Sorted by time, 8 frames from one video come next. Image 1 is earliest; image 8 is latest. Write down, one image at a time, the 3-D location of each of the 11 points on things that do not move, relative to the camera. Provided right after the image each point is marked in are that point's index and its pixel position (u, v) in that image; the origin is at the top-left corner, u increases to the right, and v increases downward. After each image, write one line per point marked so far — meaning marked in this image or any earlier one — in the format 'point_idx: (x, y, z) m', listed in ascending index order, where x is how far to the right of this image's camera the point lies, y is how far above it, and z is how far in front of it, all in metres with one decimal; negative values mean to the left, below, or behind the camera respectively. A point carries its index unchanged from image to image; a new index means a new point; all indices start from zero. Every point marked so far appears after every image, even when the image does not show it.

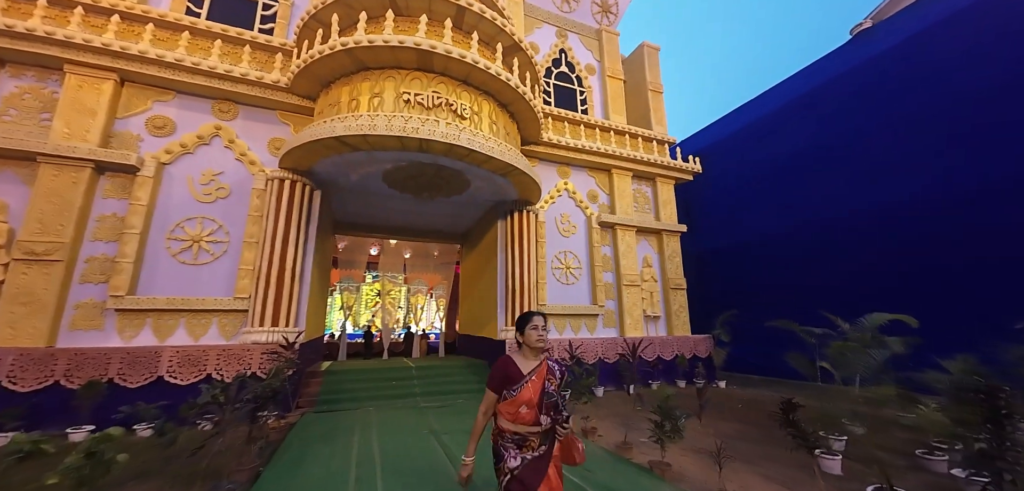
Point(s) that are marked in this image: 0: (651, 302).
0: (+2.2, -0.9, +5.7) m
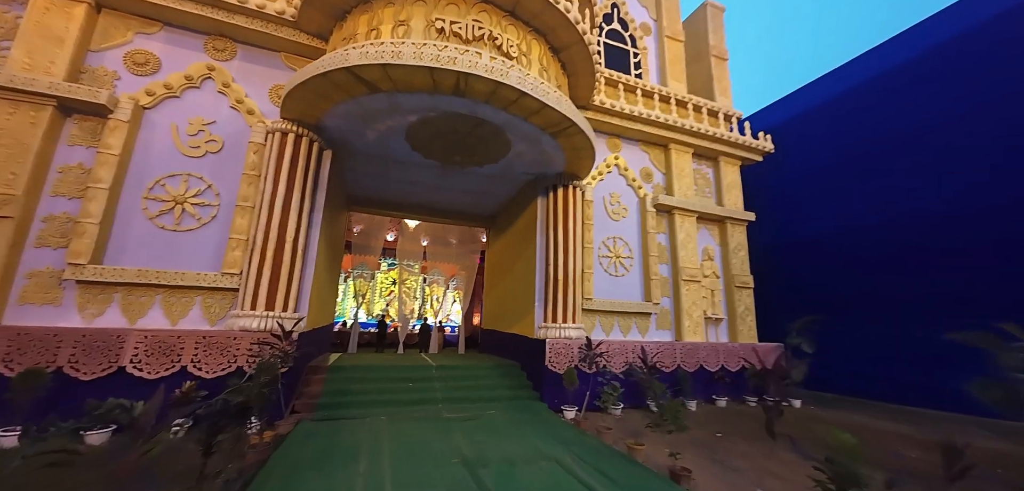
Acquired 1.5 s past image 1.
0: (+2.7, -0.8, +4.8) m
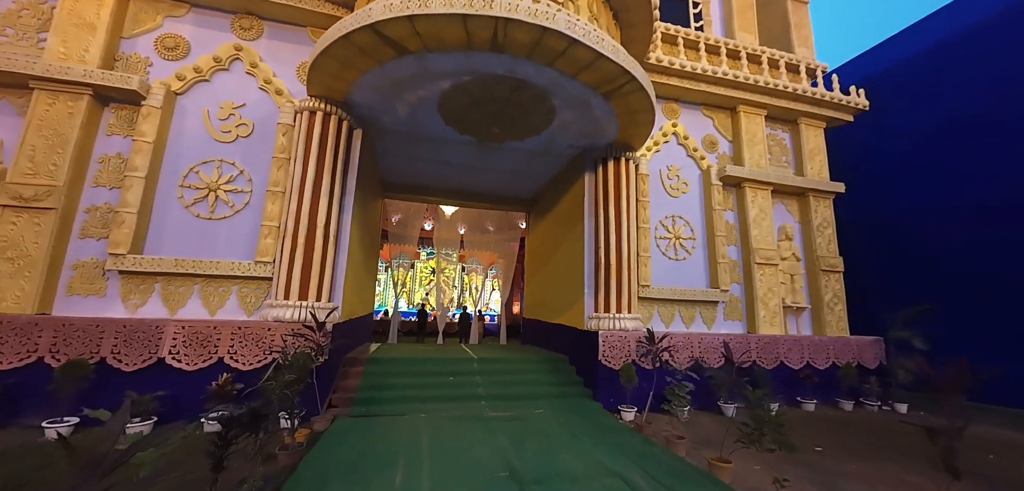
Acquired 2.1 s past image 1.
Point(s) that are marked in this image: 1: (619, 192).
0: (+3.3, -0.5, +4.2) m
1: (+1.1, +0.5, +3.7) m
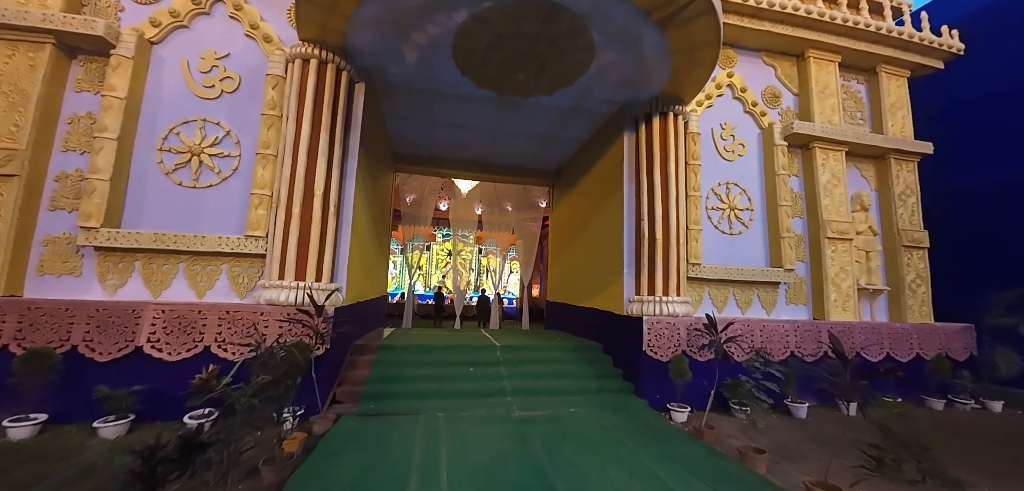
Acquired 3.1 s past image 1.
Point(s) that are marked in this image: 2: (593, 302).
0: (+3.5, -0.2, +3.6) m
1: (+1.3, +0.8, +3.1) m
2: (+0.8, -0.6, +3.6) m
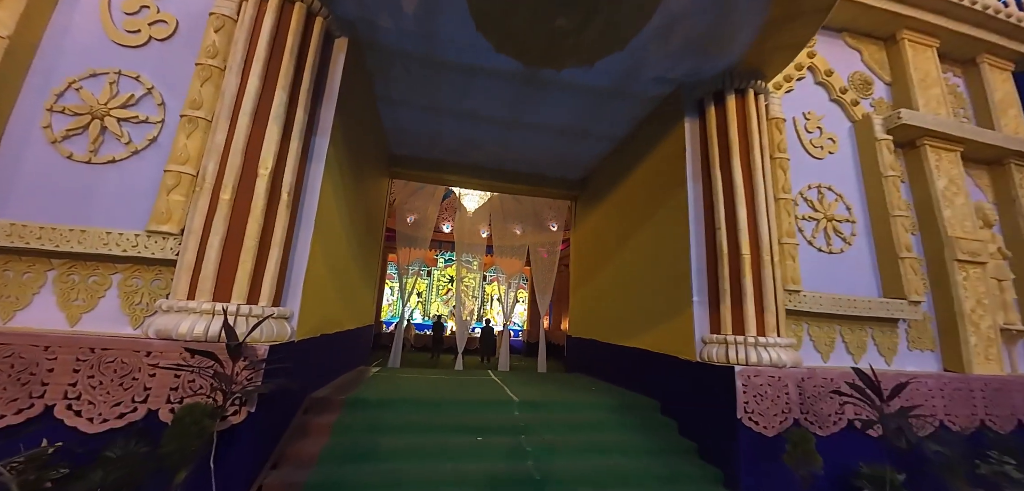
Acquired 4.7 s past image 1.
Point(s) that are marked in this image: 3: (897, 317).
0: (+3.7, -0.4, +2.7) m
1: (+1.5, +0.7, +2.3) m
2: (+1.0, -0.7, +2.7) m
3: (+2.6, -0.5, +2.4) m
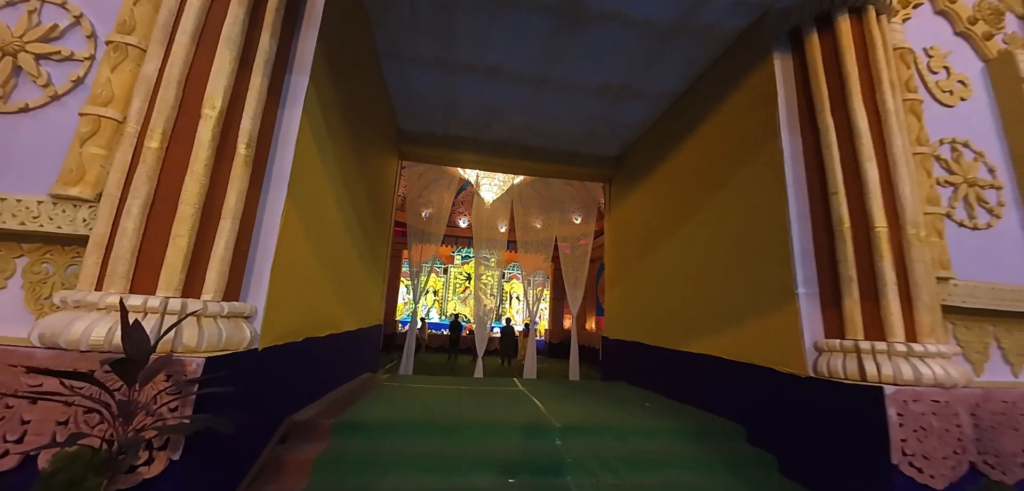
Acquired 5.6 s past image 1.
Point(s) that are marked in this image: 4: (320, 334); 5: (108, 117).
0: (+3.9, -0.3, +2.0) m
1: (+1.7, +0.8, +1.7) m
2: (+1.2, -0.6, +2.2) m
3: (+2.8, -0.3, +1.8) m
4: (-1.0, -0.4, +1.9) m
5: (-1.4, +0.5, +1.3) m
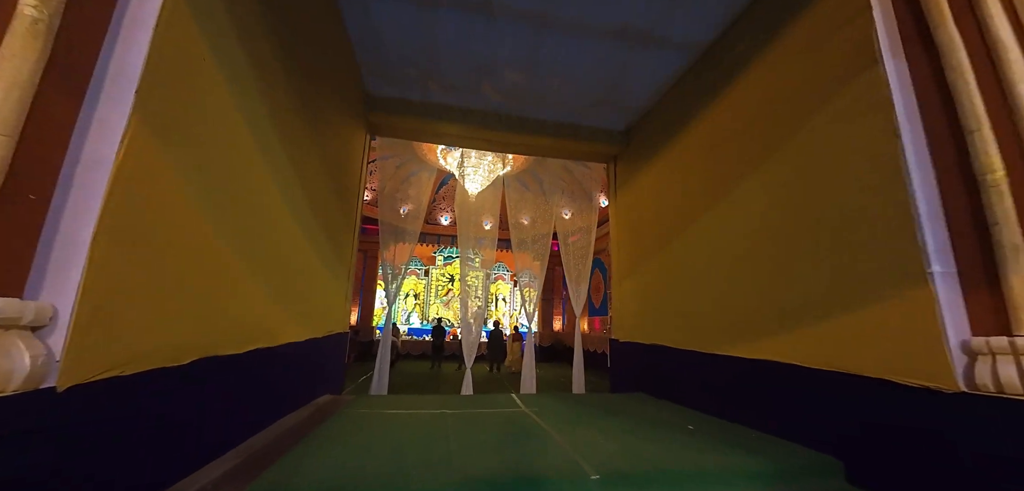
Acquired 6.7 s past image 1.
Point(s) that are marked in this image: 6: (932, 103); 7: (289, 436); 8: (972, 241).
0: (+3.9, -0.1, +1.7) m
1: (+1.7, +0.9, +1.3) m
2: (+1.2, -0.5, +1.7) m
3: (+2.8, -0.2, +1.4) m
4: (-1.0, -0.4, +1.3) m
5: (-1.4, +0.5, +0.7) m
6: (+1.4, +0.5, +1.3) m
7: (-1.0, -0.8, +1.6) m
8: (+1.4, 0.0, +1.2) m
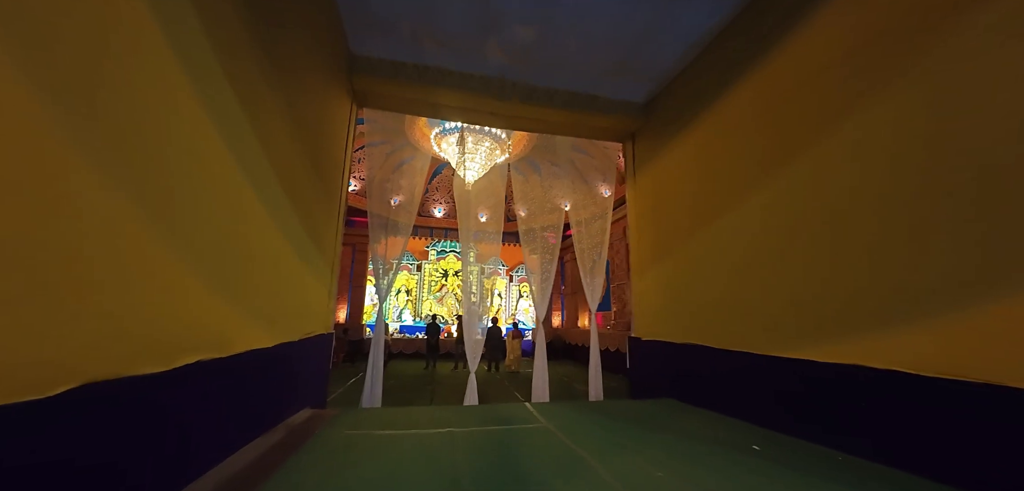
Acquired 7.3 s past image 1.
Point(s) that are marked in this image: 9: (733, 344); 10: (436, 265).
0: (+4.0, 0.0, +1.4) m
1: (+1.8, +1.0, +1.0) m
2: (+1.3, -0.4, +1.4) m
3: (+2.9, -0.1, +1.2) m
4: (-0.9, -0.3, +1.0) m
5: (-1.3, +0.6, +0.4) m
6: (+1.5, +0.6, +1.0) m
7: (-0.9, -0.7, +1.3) m
8: (+1.5, +0.1, +0.9) m
9: (+1.1, -0.6, +2.0) m
10: (-1.8, -0.5, +8.5) m
